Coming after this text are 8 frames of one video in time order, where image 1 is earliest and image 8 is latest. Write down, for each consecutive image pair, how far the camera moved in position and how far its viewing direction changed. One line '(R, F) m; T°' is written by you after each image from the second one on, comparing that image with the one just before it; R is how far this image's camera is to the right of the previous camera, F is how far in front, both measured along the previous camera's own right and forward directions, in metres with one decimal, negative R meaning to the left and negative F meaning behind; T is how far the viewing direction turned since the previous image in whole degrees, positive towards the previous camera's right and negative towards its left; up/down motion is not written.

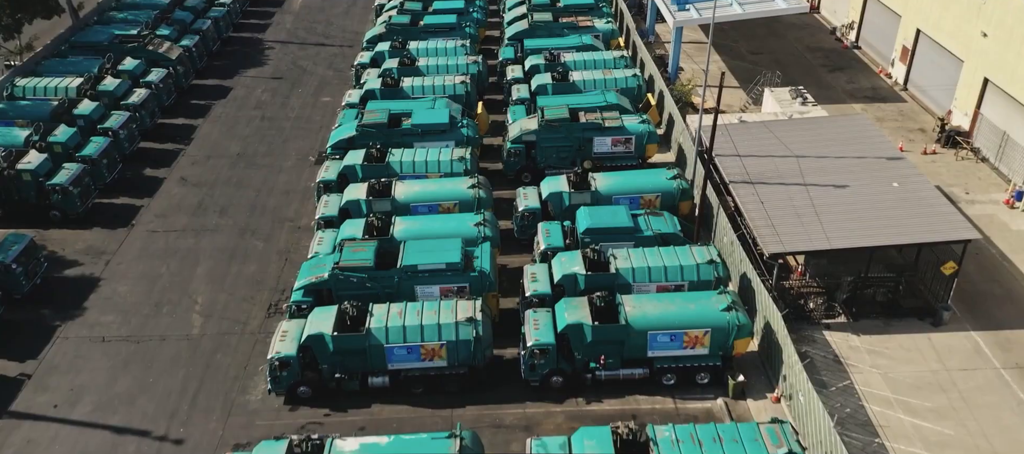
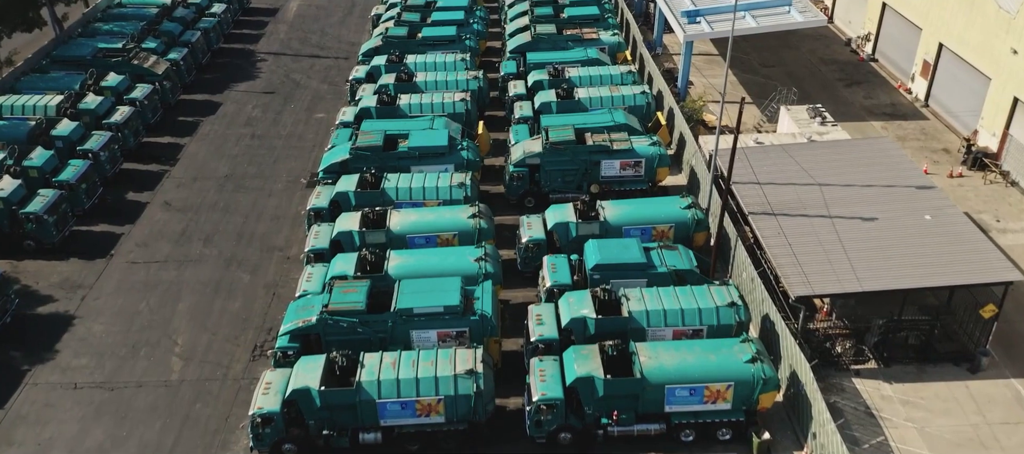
(-0.1, +2.0) m; 0°
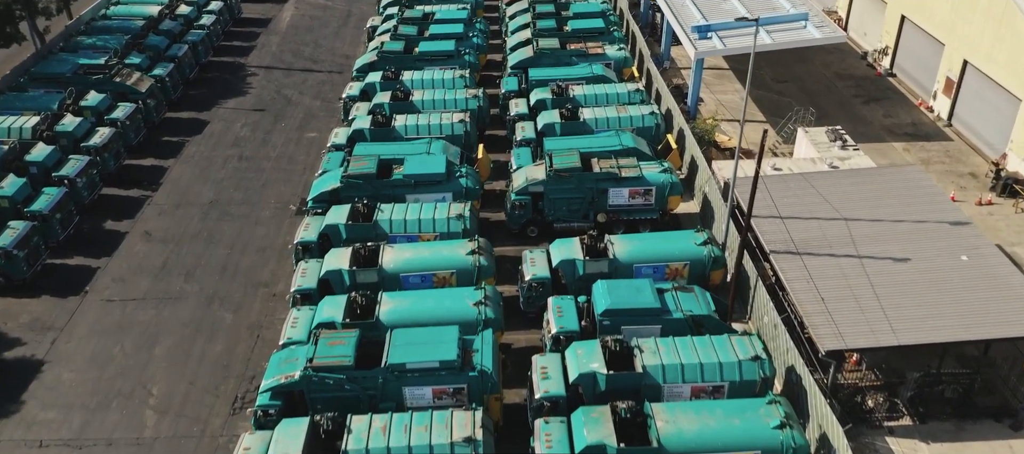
(-0.1, +2.1) m; 0°
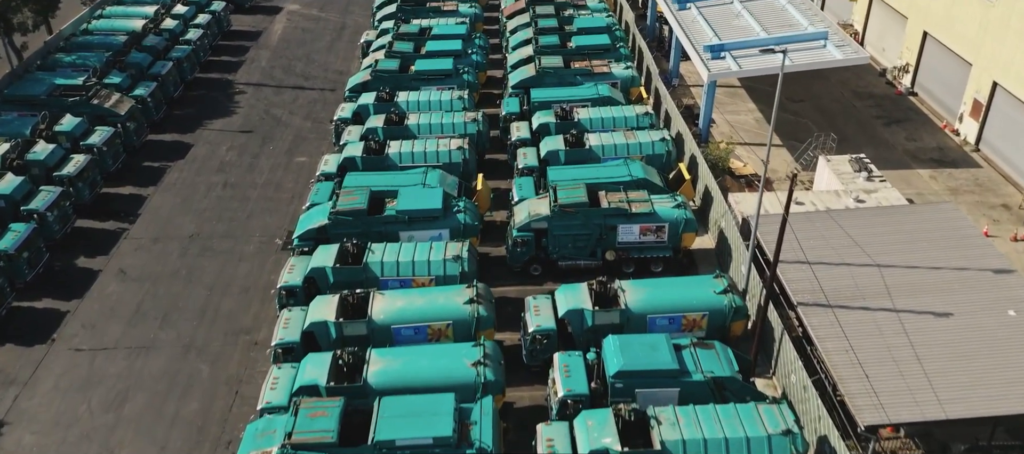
(-0.1, +2.3) m; 0°
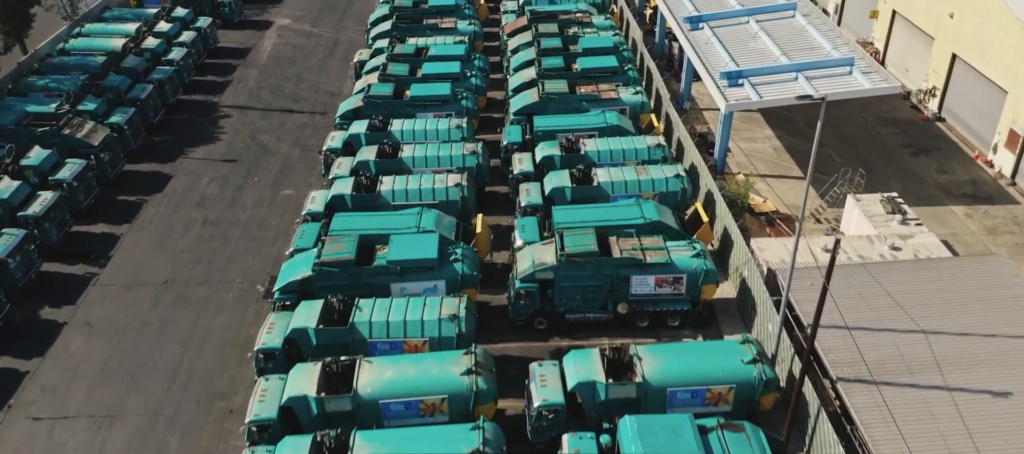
(-0.1, +2.7) m; 0°
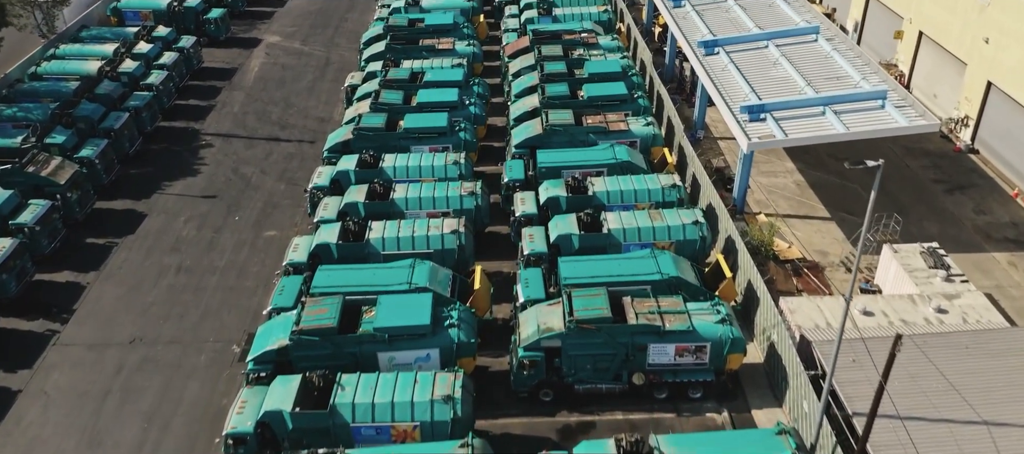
(-0.1, +2.9) m; 0°
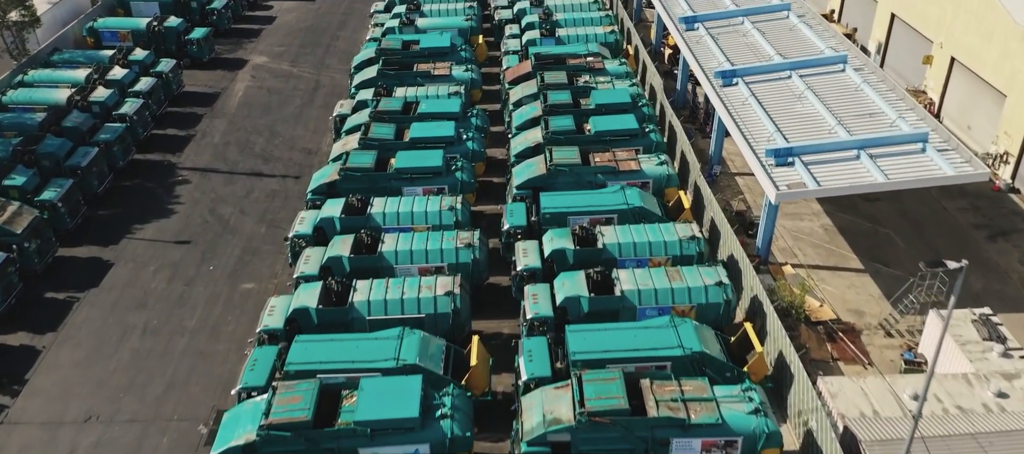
(0.0, +3.1) m; 0°
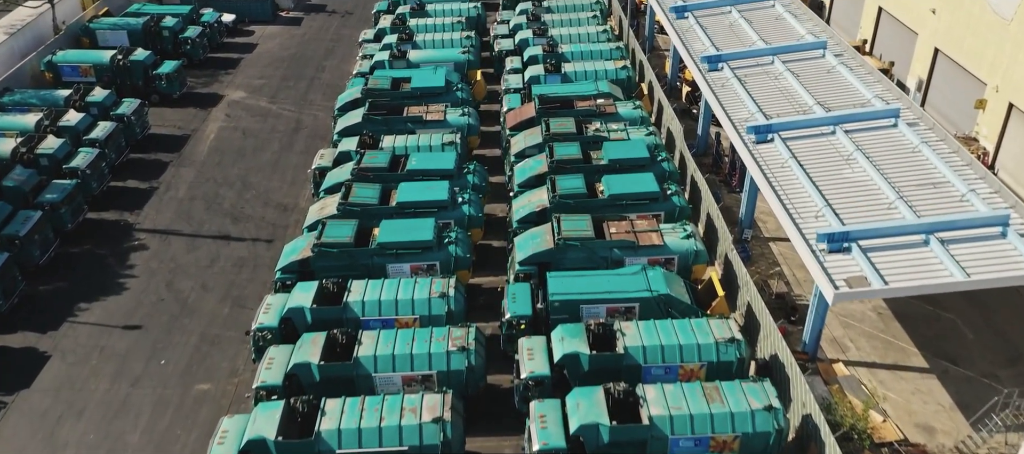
(-0.1, +4.6) m; 0°
